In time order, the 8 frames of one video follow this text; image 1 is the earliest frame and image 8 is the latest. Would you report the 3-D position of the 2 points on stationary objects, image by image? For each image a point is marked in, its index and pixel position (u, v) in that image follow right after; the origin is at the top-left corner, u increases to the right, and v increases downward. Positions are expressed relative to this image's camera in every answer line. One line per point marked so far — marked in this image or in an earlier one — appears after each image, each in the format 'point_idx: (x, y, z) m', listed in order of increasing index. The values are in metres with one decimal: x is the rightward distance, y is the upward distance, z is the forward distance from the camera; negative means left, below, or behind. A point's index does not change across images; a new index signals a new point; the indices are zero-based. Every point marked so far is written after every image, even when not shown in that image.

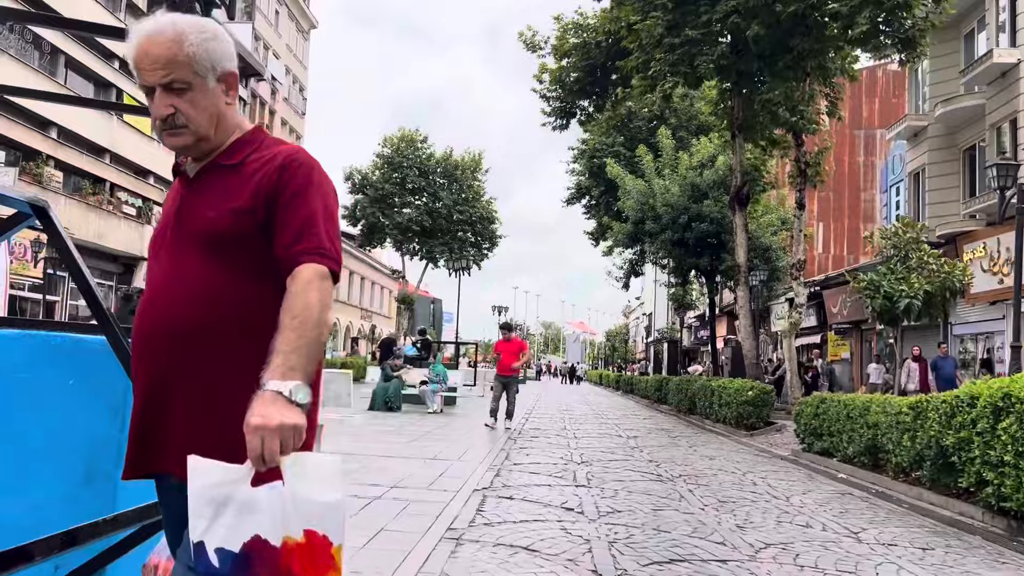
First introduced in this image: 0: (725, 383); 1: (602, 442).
0: (+3.9, -1.7, +15.4) m
1: (+1.2, -2.1, +11.3) m
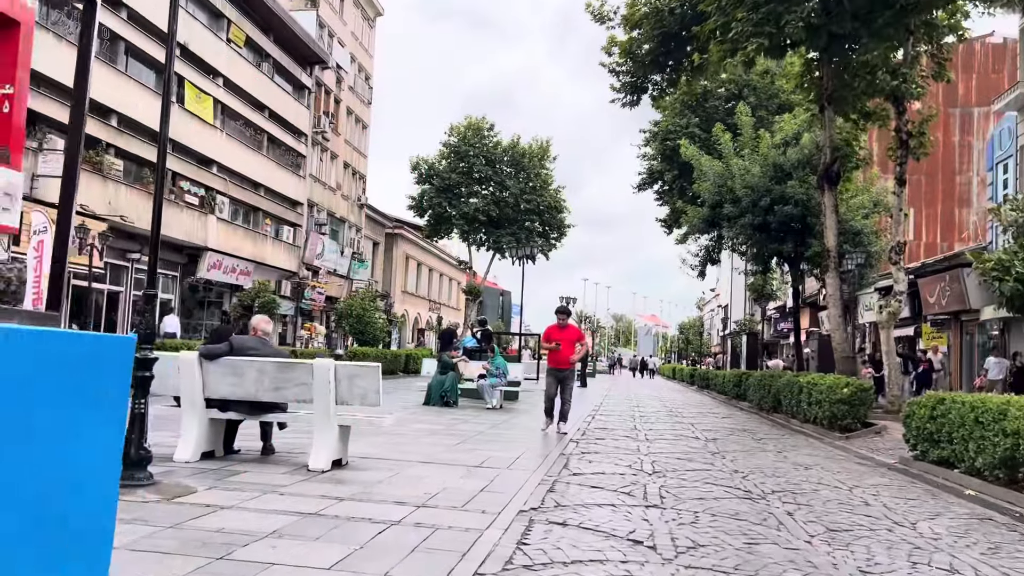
0: (+5.0, -1.5, +13.8) m
1: (+2.0, -1.9, +10.0) m
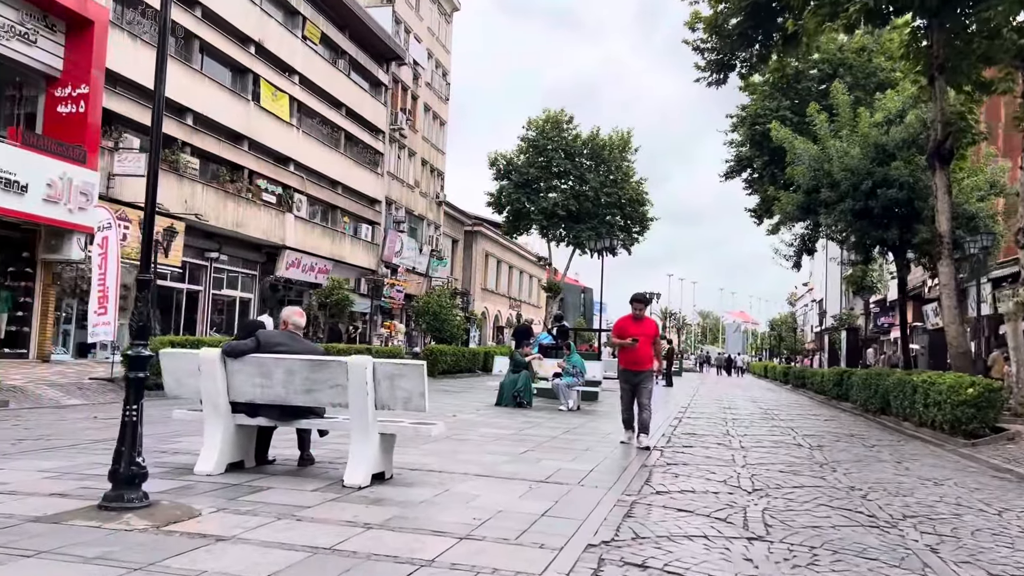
0: (+6.2, -1.3, +12.3) m
1: (+2.8, -1.7, +8.8) m
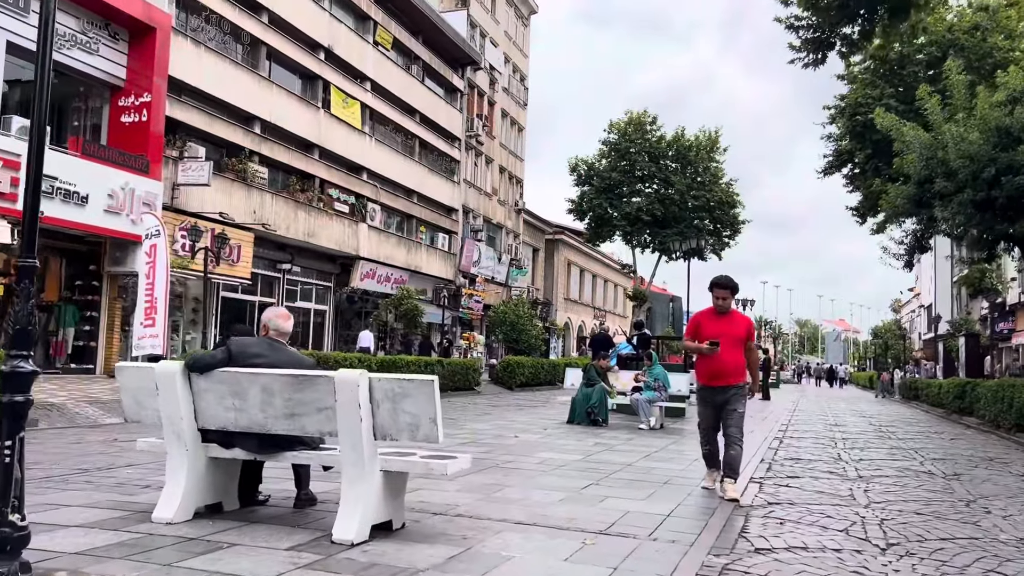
0: (+7.1, -1.3, +10.3) m
1: (+3.4, -1.7, +7.2) m
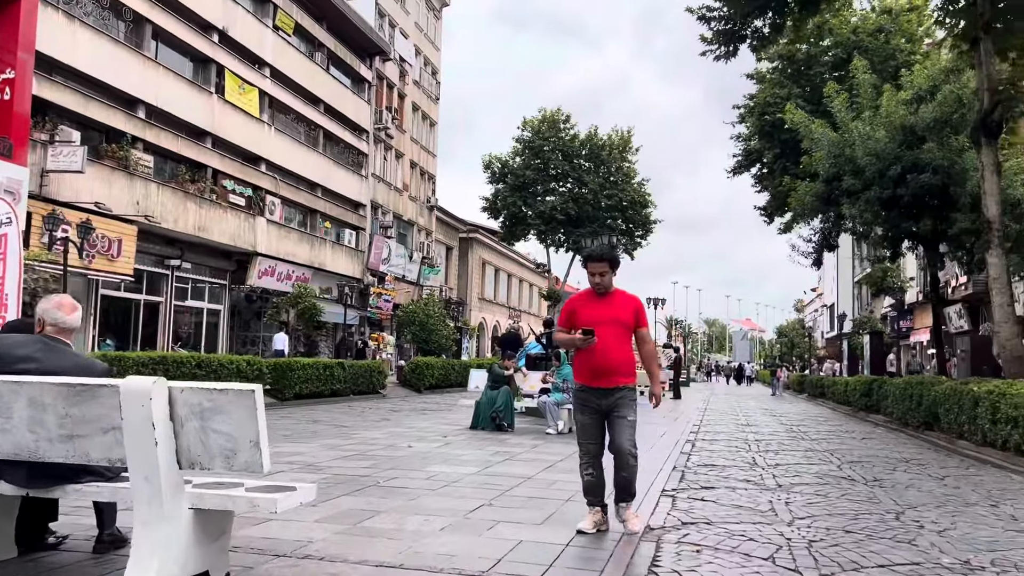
0: (+5.9, -1.2, +10.1) m
1: (+2.5, -1.6, +6.6) m
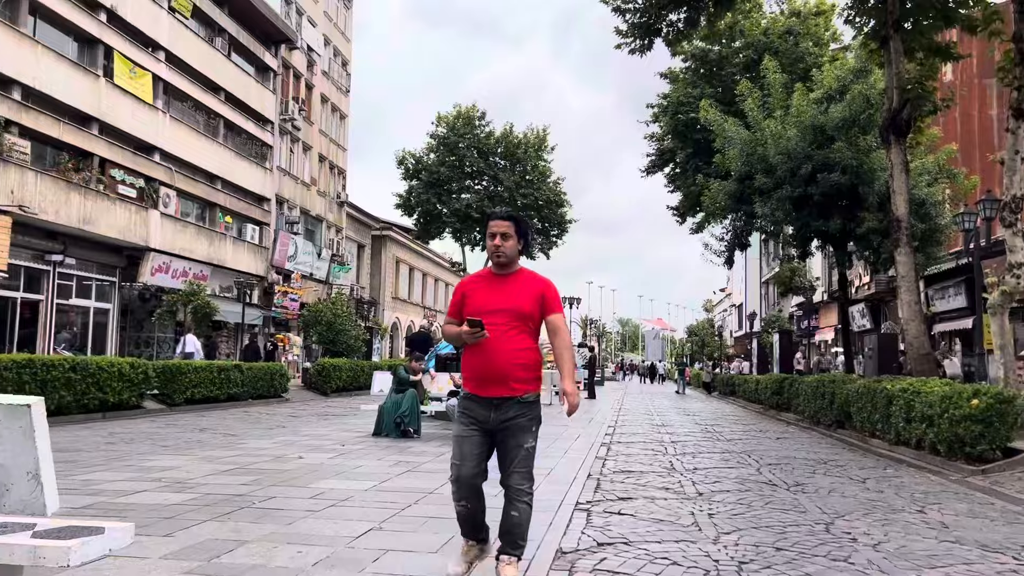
0: (+4.8, -1.2, +10.0) m
1: (+1.7, -1.6, +6.1) m
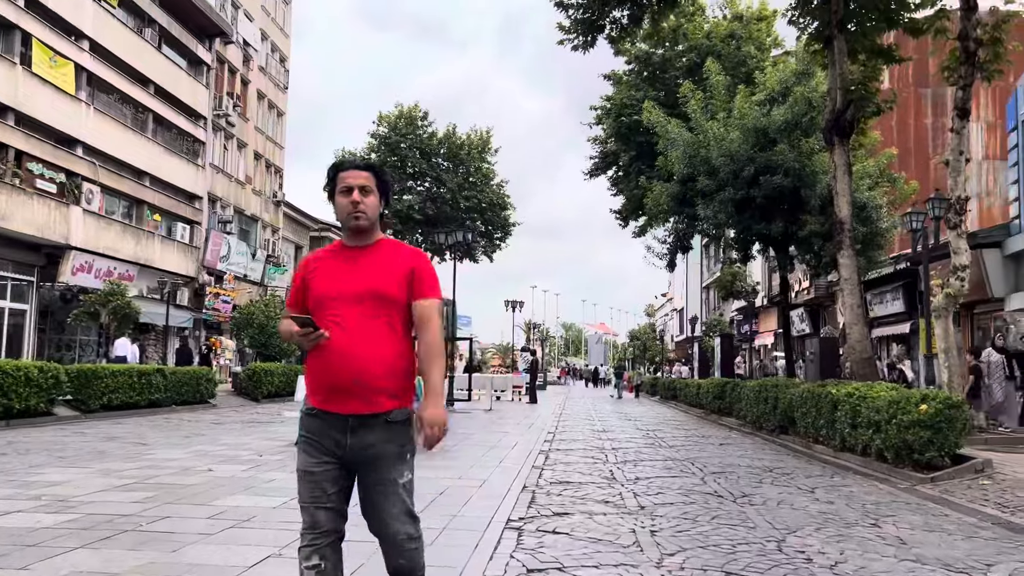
0: (+4.0, -1.2, +9.7) m
1: (+1.3, -1.6, +5.7) m
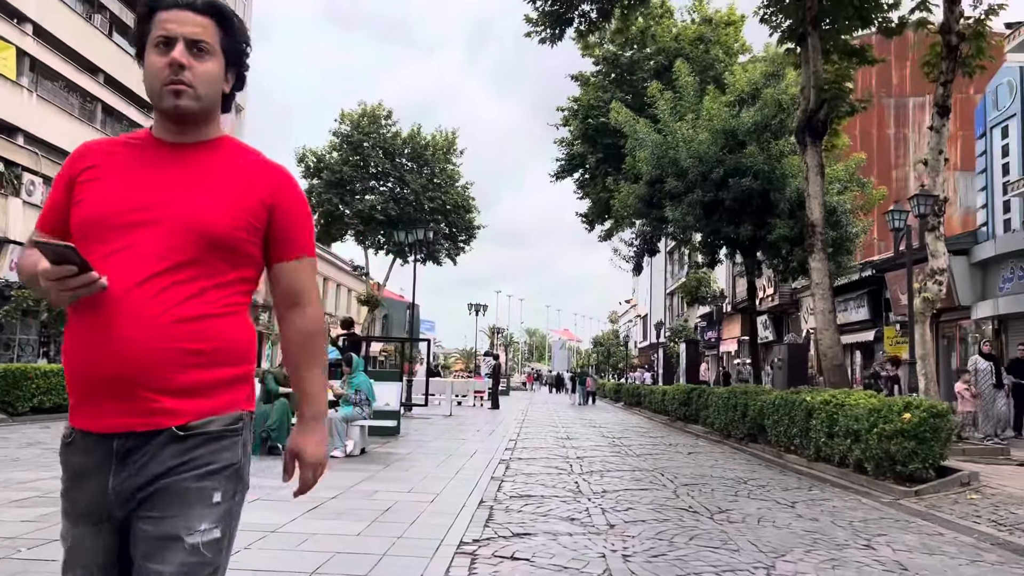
0: (+3.6, -1.2, +9.2) m
1: (+1.0, -1.5, +5.1) m
